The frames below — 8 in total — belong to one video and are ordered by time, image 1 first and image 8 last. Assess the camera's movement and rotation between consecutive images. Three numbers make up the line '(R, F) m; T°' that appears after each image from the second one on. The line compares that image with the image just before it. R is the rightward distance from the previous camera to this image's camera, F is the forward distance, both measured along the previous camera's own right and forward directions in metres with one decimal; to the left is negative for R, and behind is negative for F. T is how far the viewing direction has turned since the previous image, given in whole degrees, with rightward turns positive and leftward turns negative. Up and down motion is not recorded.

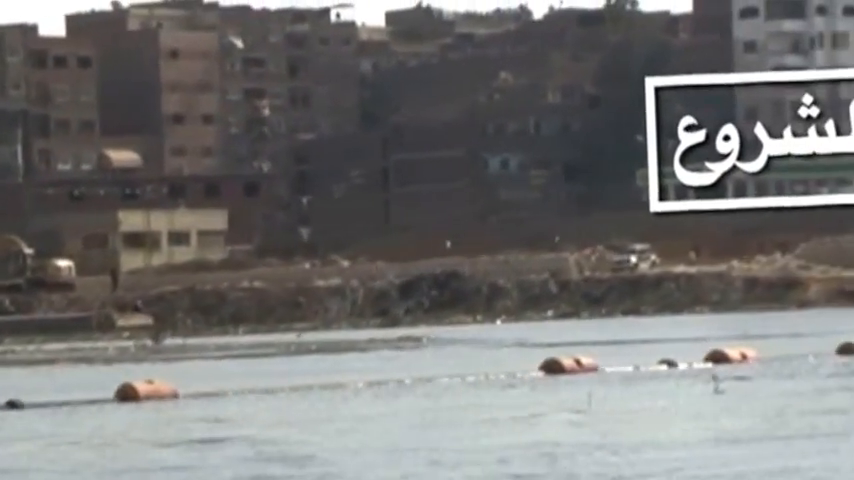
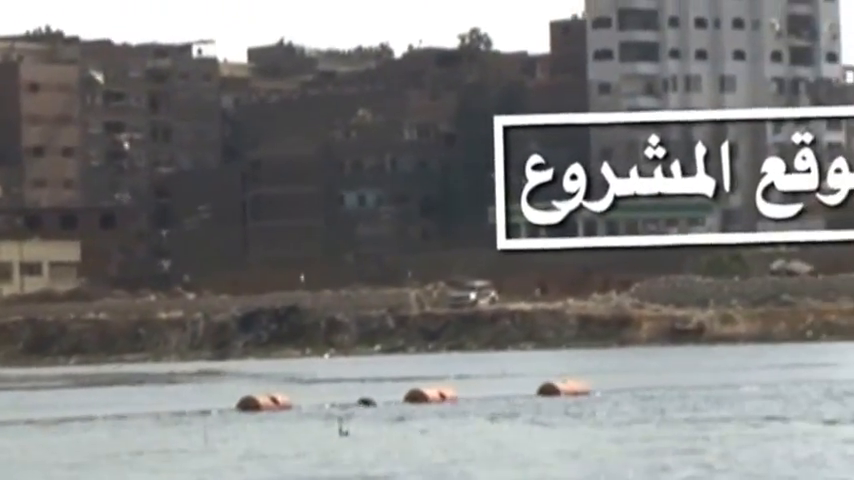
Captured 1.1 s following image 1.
(+0.3, -0.3) m; +2°
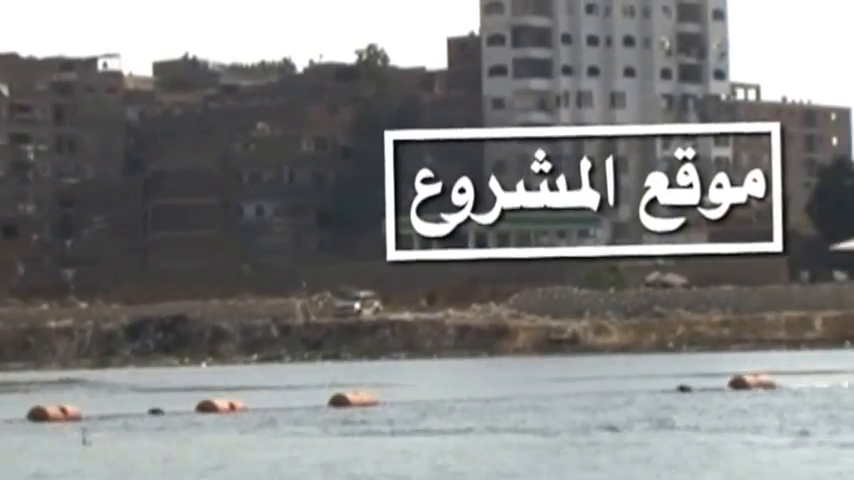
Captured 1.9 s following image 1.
(+0.3, -0.5) m; +1°
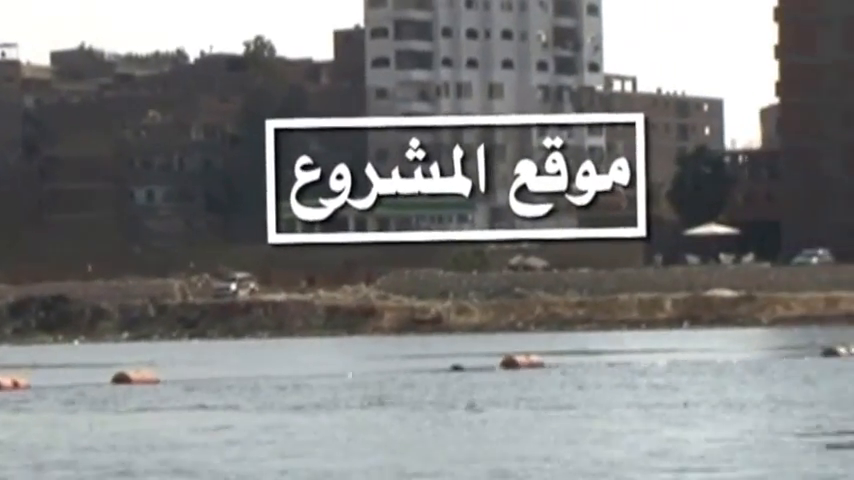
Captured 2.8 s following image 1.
(+0.3, -0.8) m; +2°
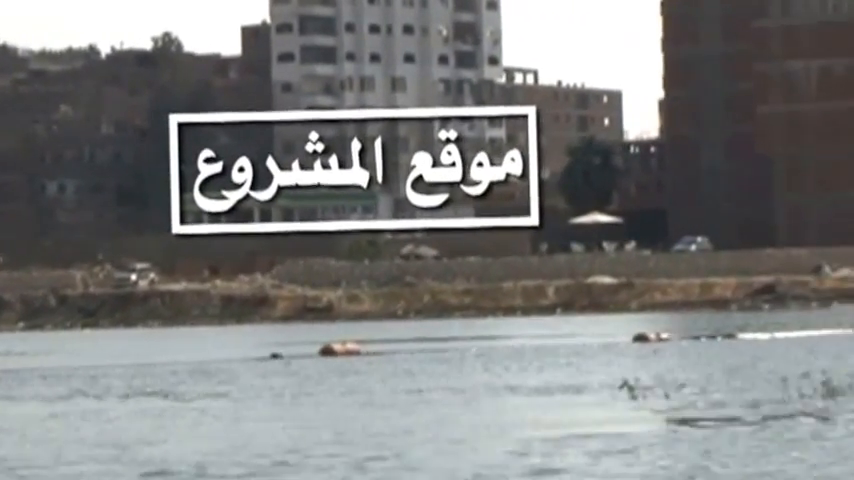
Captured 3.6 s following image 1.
(+0.4, -0.6) m; +1°
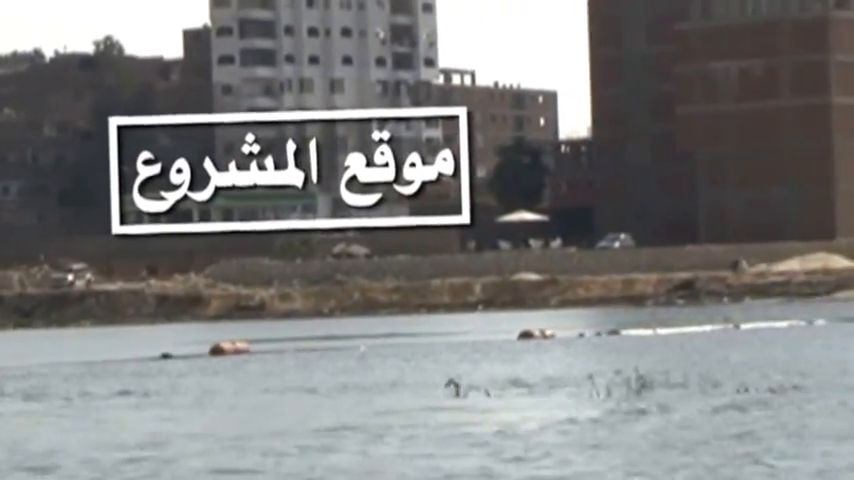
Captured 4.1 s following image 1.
(+0.3, -0.4) m; +1°
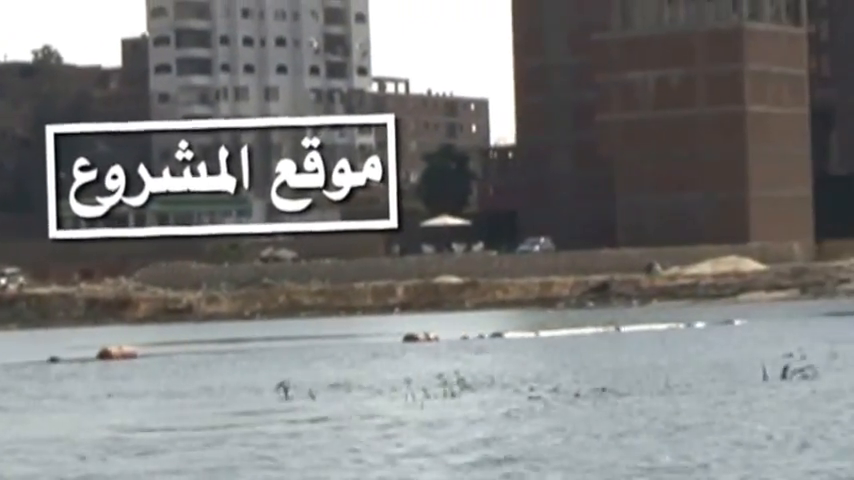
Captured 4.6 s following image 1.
(+0.3, -0.4) m; +1°
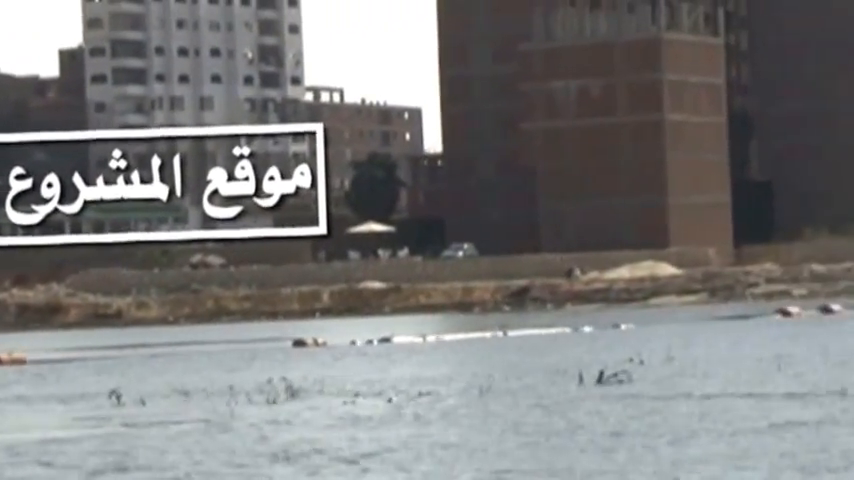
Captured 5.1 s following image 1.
(+0.2, -0.4) m; +1°
